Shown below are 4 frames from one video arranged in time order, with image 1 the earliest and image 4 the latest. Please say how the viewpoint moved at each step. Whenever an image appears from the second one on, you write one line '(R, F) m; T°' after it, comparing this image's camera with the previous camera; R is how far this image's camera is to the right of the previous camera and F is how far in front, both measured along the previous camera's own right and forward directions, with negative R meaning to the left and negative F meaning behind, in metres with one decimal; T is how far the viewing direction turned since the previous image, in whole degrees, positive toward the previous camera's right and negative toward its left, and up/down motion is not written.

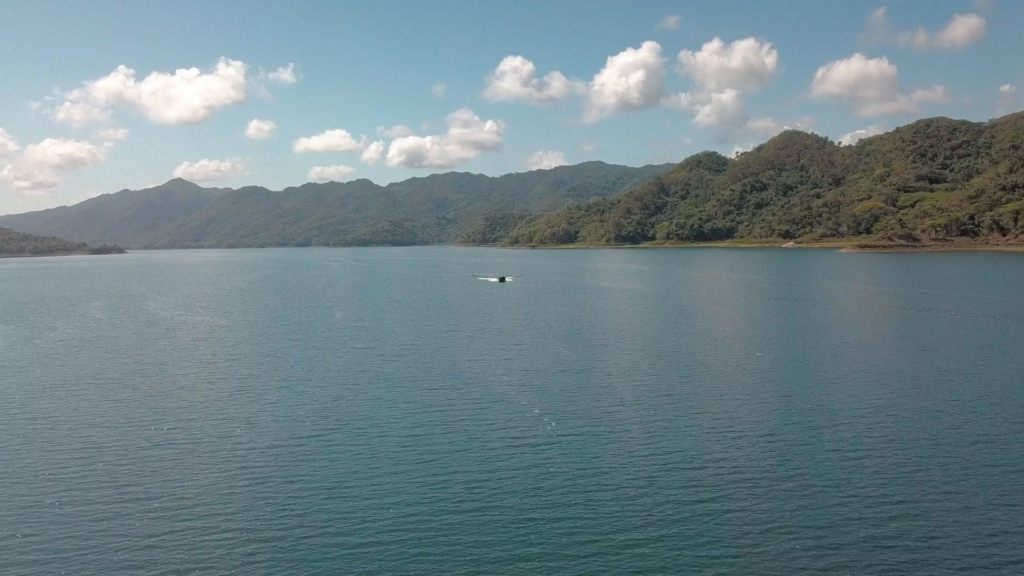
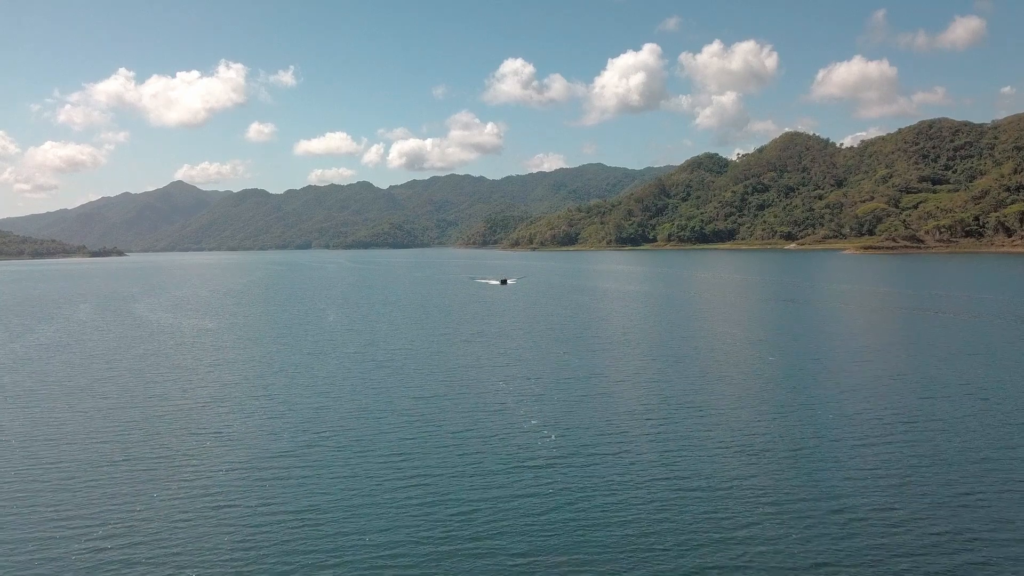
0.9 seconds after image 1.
(0.0, +1.0) m; 0°
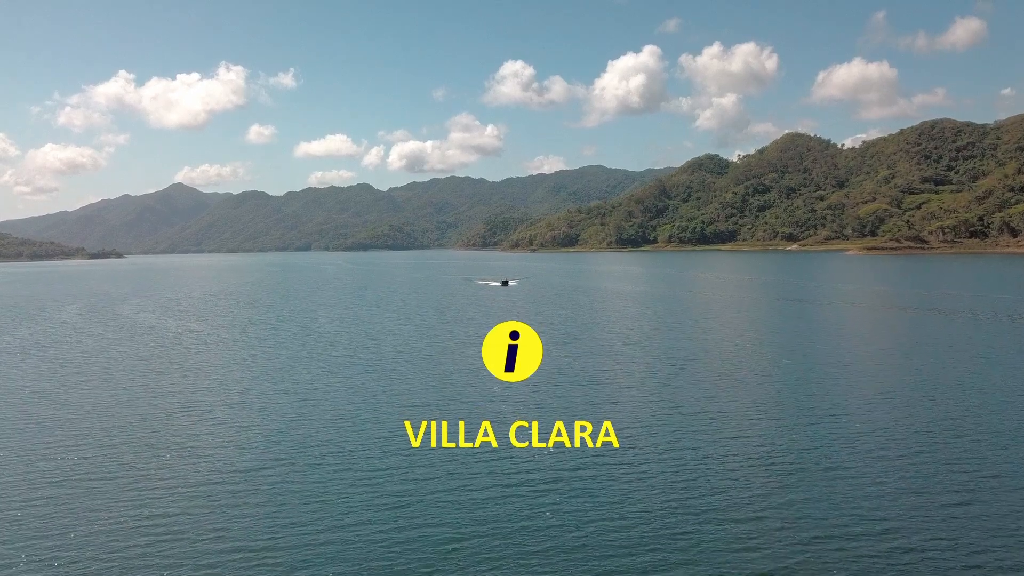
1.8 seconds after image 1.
(+0.1, +1.0) m; 0°
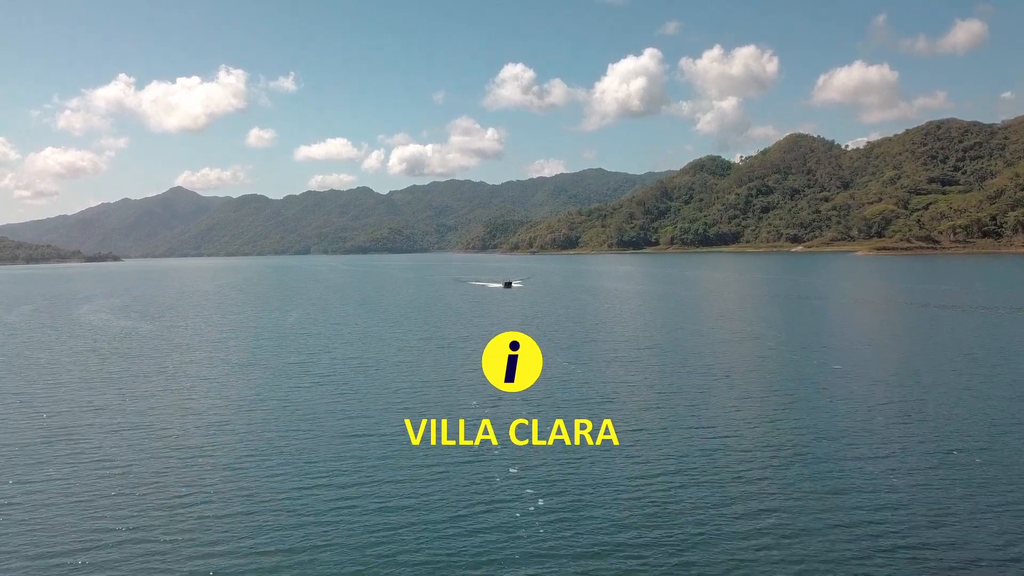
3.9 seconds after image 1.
(+0.2, +2.9) m; 0°
